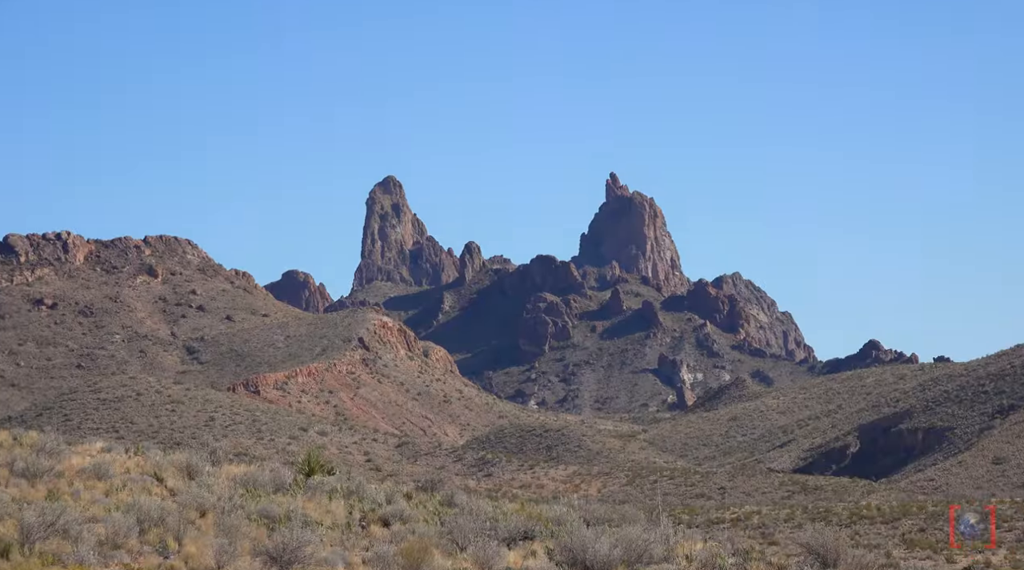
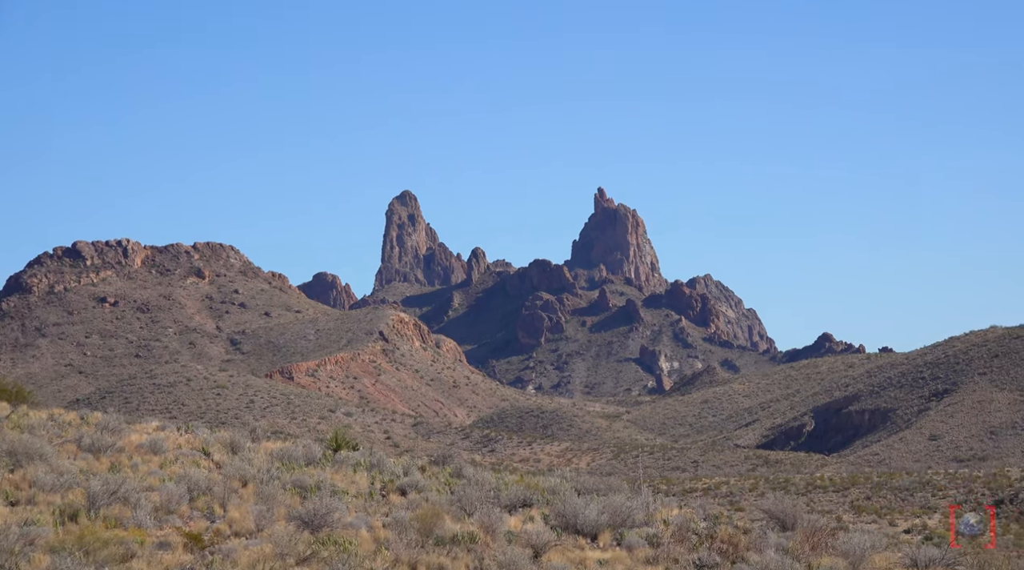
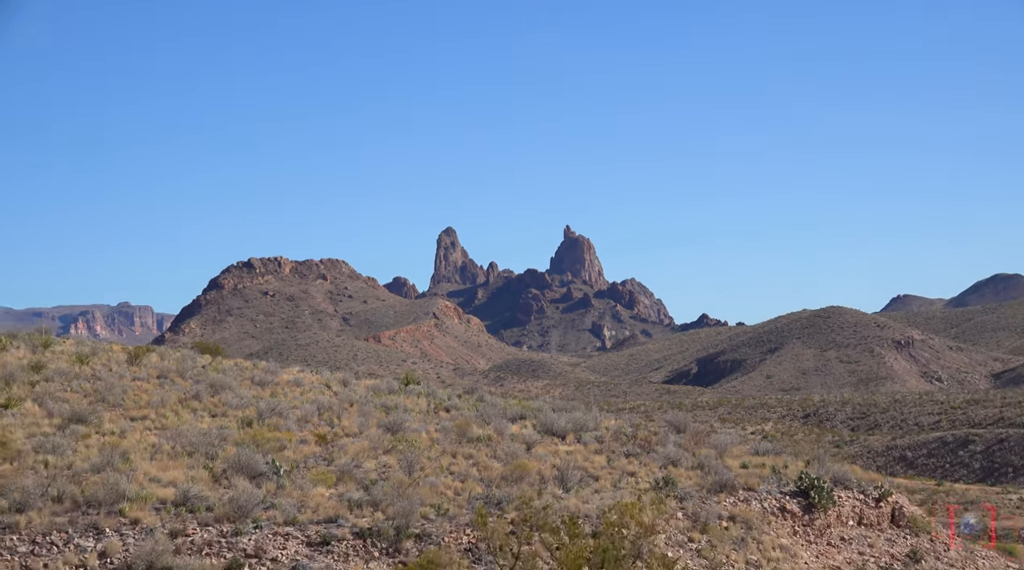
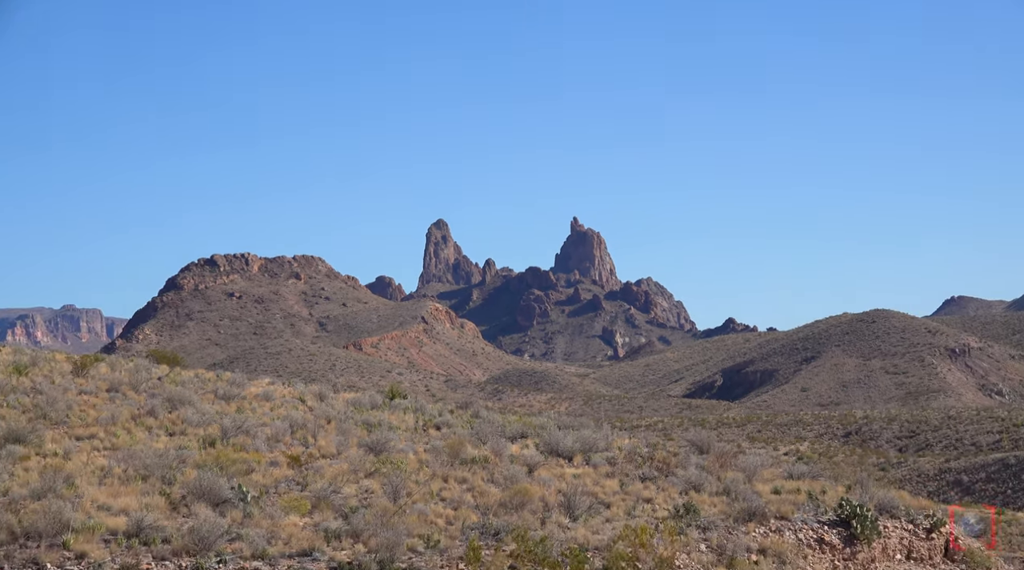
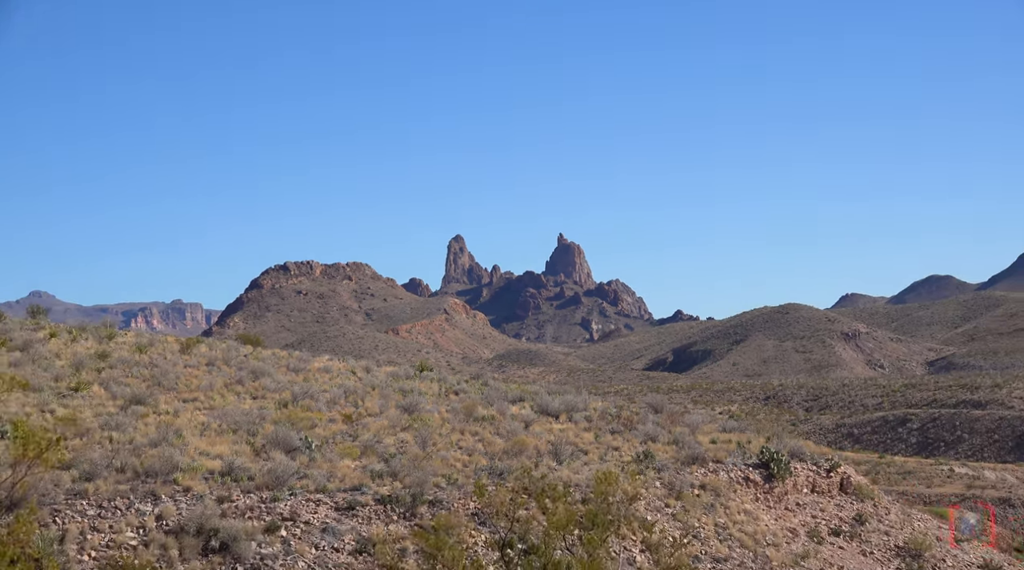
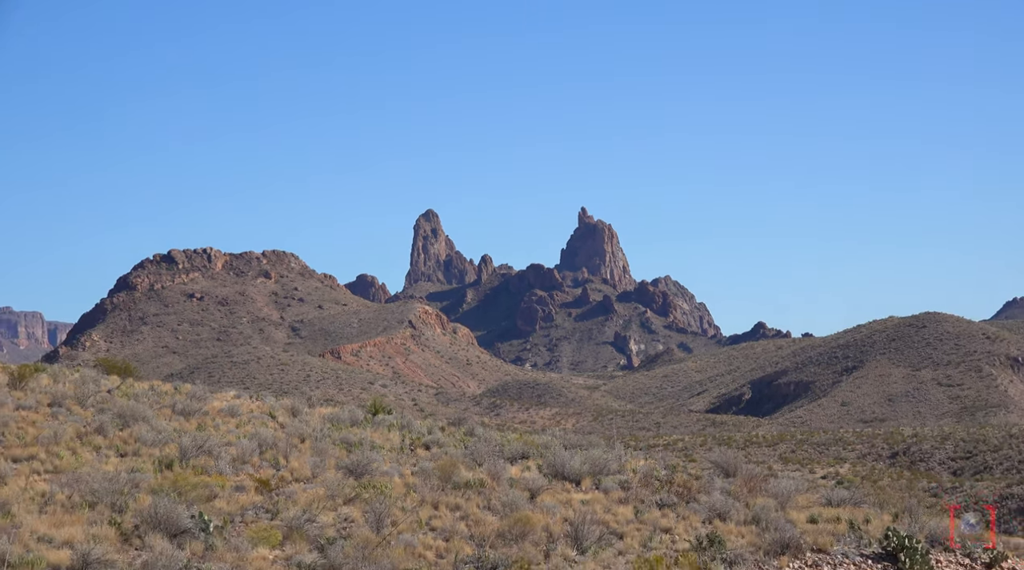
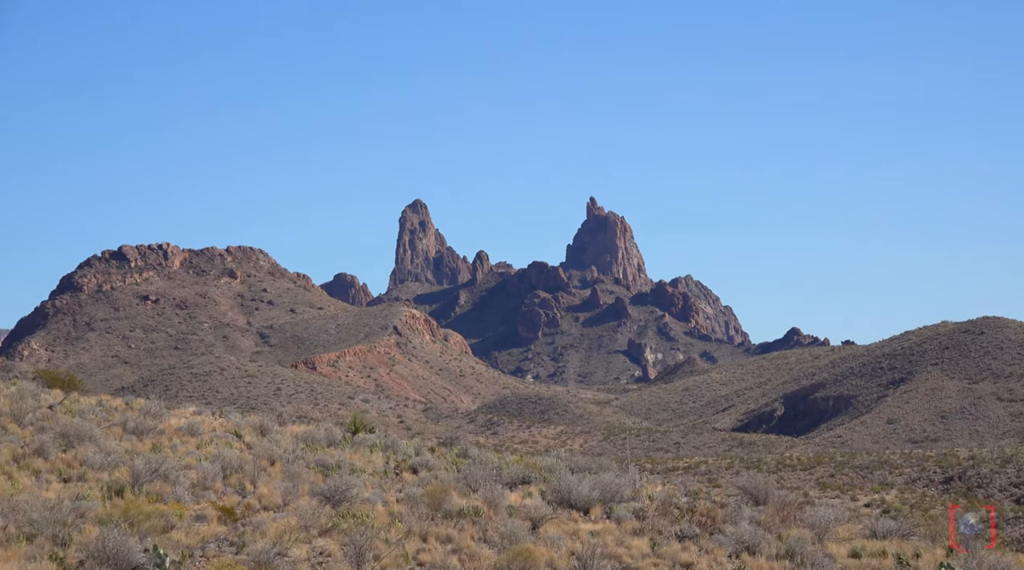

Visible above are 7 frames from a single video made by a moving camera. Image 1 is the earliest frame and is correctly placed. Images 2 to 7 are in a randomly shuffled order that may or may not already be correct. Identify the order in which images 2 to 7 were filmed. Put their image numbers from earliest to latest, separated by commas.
2, 7, 6, 4, 3, 5
